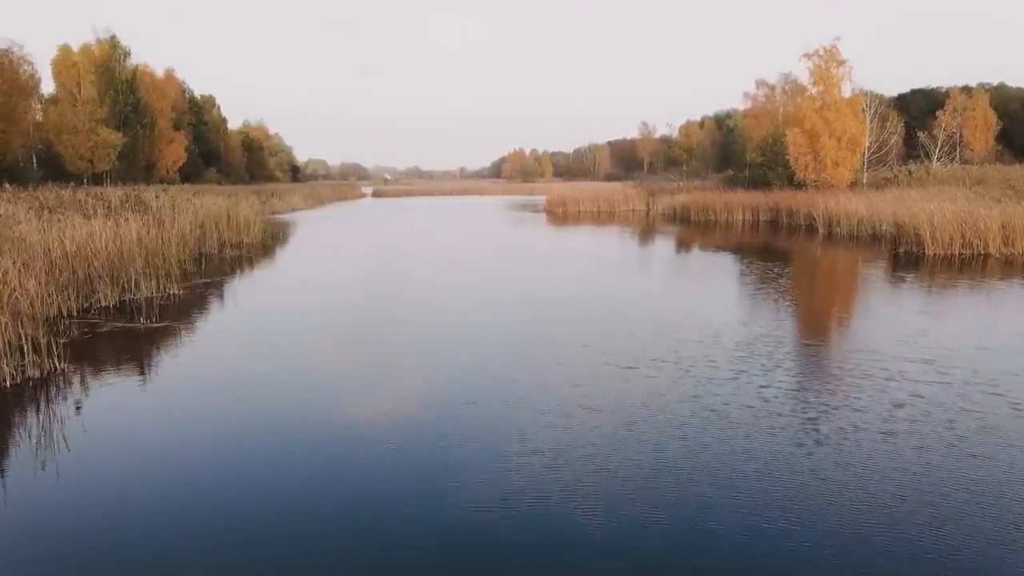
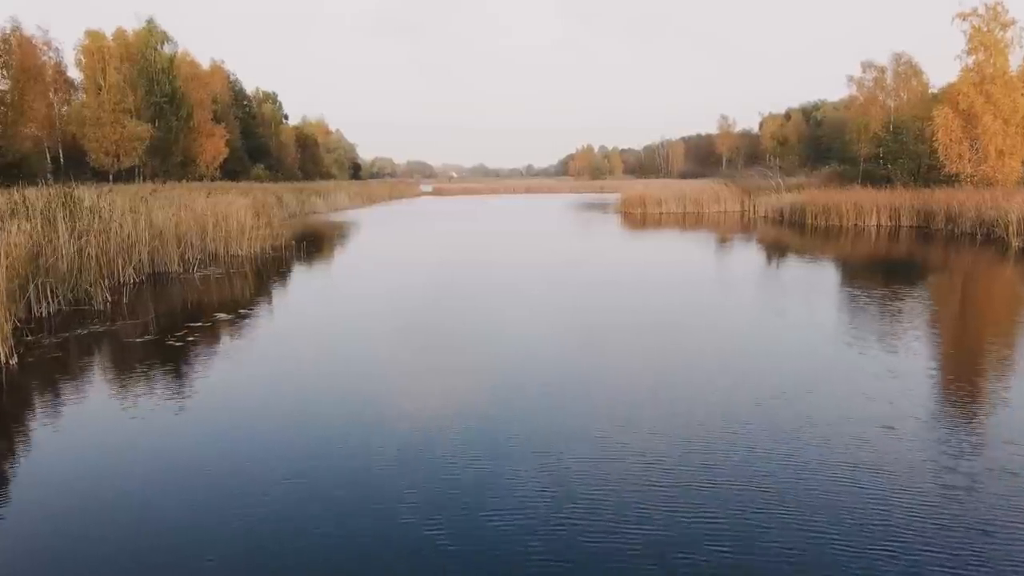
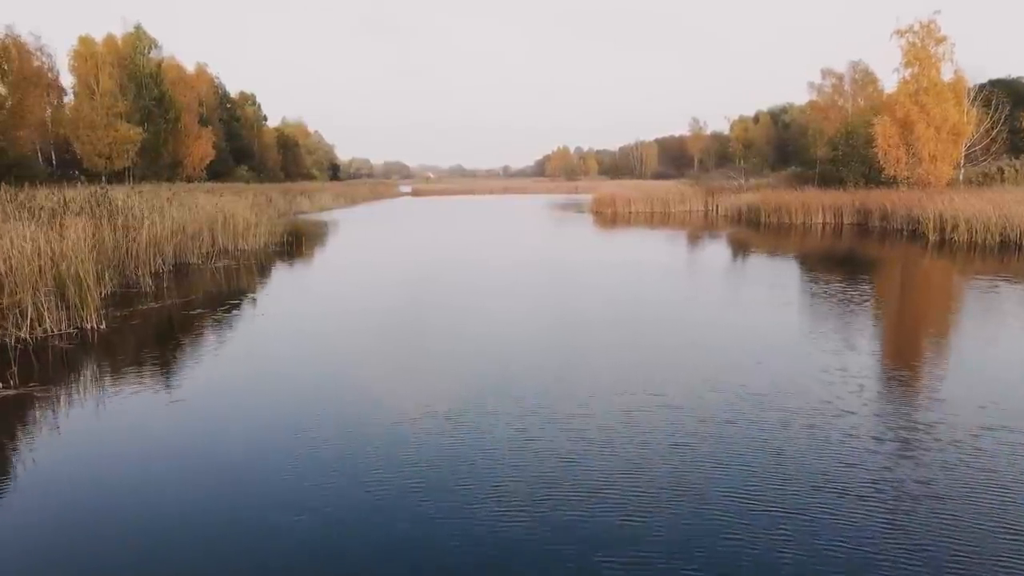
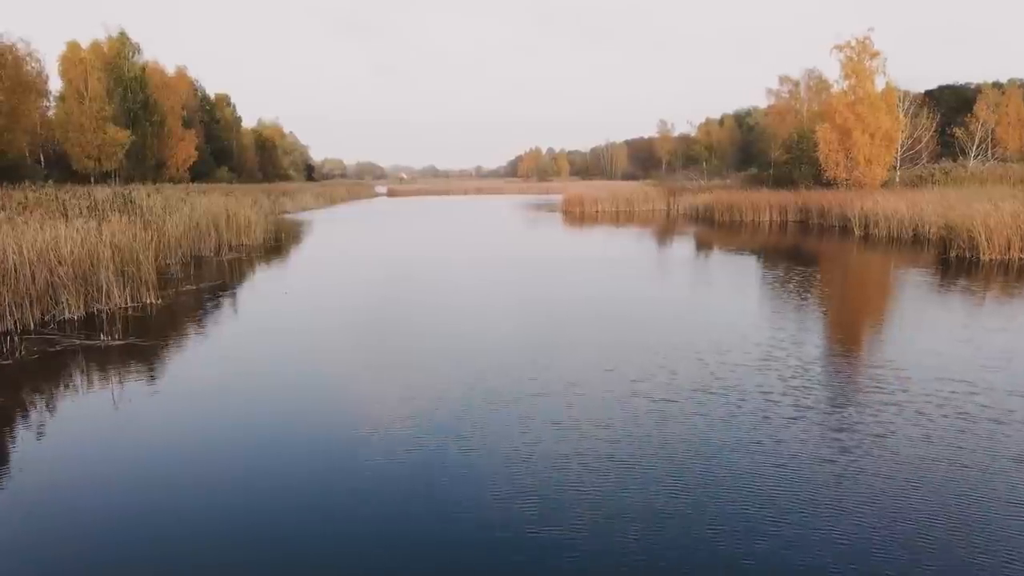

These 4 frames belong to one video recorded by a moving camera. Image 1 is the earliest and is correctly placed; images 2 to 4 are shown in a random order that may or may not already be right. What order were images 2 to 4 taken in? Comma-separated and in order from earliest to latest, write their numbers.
4, 3, 2
